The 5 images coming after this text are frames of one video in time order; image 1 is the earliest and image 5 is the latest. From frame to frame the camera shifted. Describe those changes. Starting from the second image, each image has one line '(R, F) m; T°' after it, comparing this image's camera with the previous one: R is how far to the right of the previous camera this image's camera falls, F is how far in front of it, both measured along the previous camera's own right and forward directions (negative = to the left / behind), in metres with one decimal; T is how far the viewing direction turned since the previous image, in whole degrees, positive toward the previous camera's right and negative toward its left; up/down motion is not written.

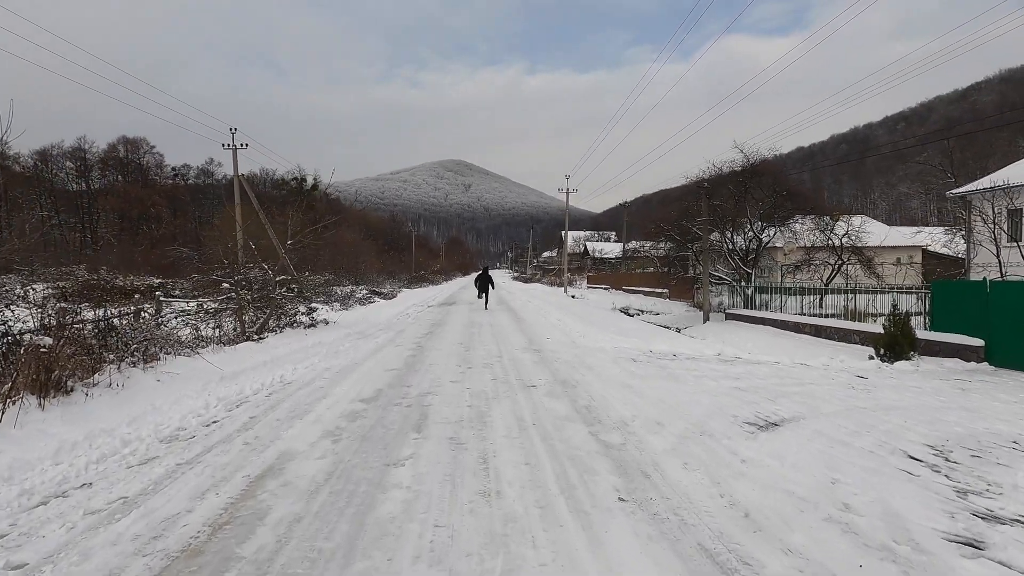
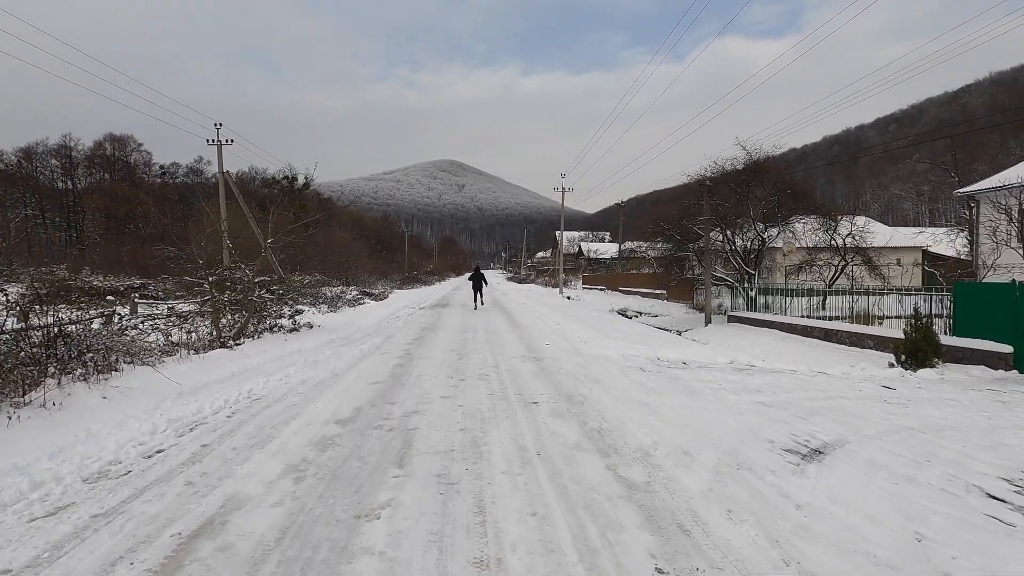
(-0.1, +0.7) m; +1°
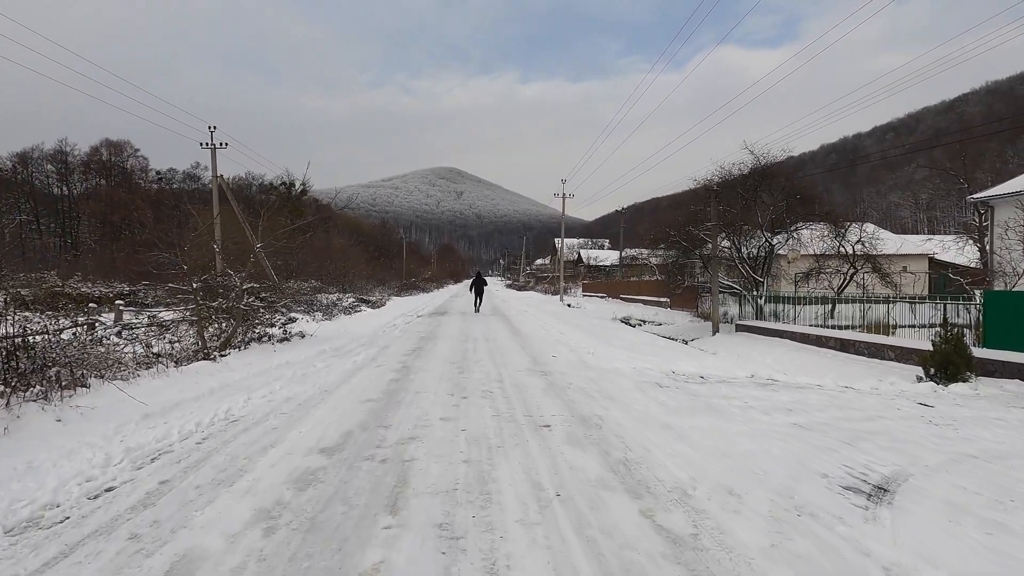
(-0.1, +0.6) m; 0°
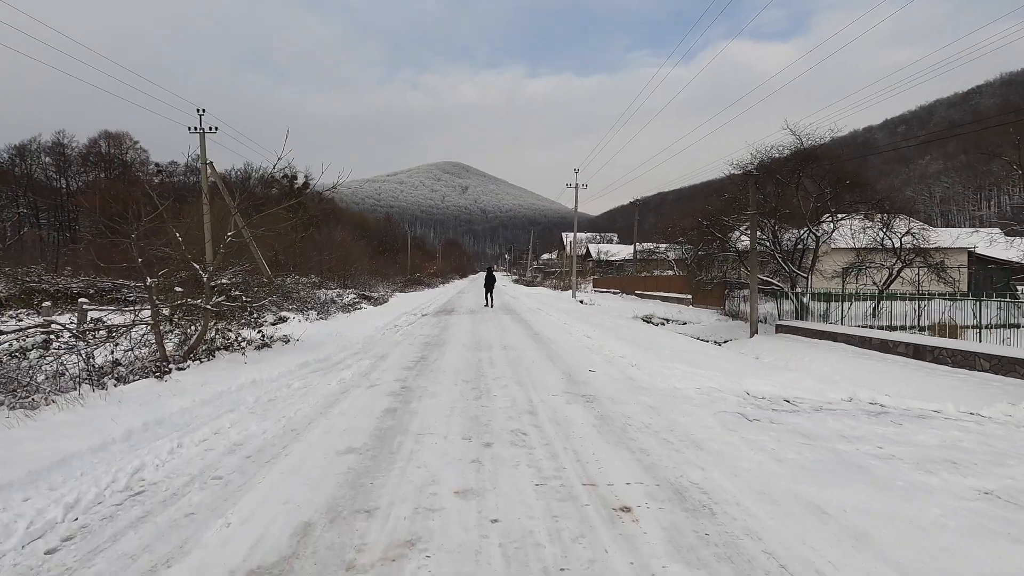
(-0.3, +1.7) m; -1°
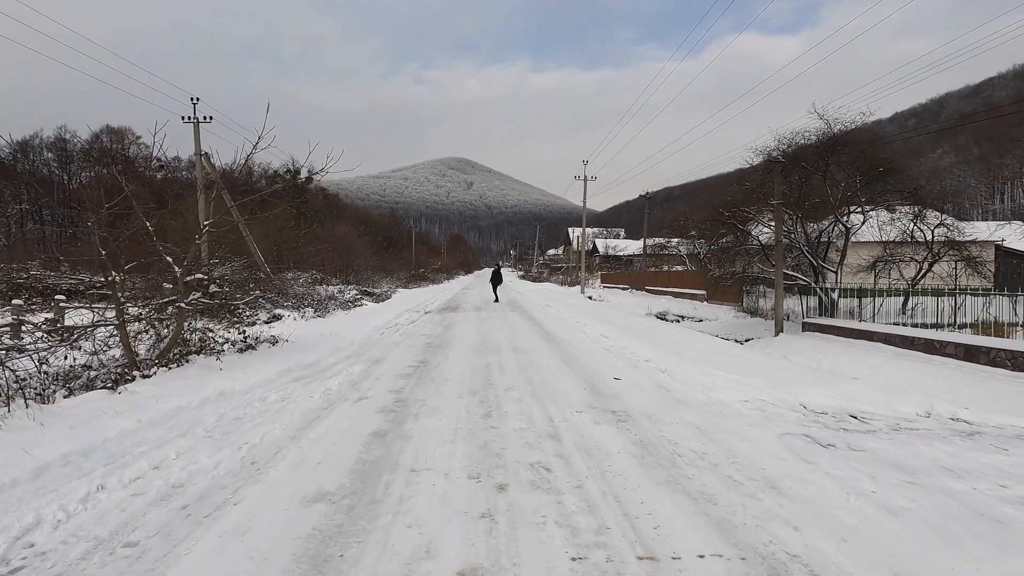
(-0.1, +0.9) m; -1°
